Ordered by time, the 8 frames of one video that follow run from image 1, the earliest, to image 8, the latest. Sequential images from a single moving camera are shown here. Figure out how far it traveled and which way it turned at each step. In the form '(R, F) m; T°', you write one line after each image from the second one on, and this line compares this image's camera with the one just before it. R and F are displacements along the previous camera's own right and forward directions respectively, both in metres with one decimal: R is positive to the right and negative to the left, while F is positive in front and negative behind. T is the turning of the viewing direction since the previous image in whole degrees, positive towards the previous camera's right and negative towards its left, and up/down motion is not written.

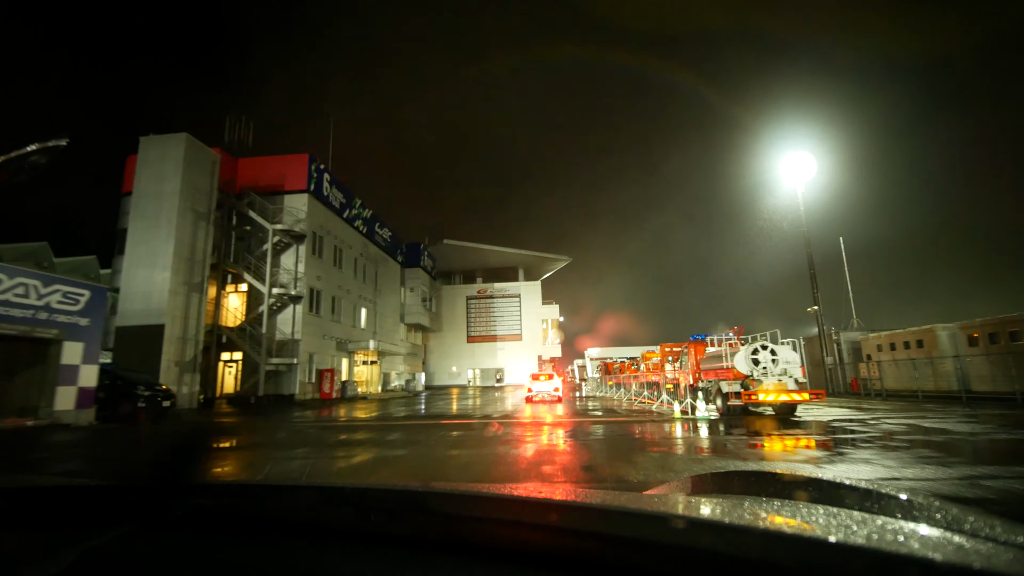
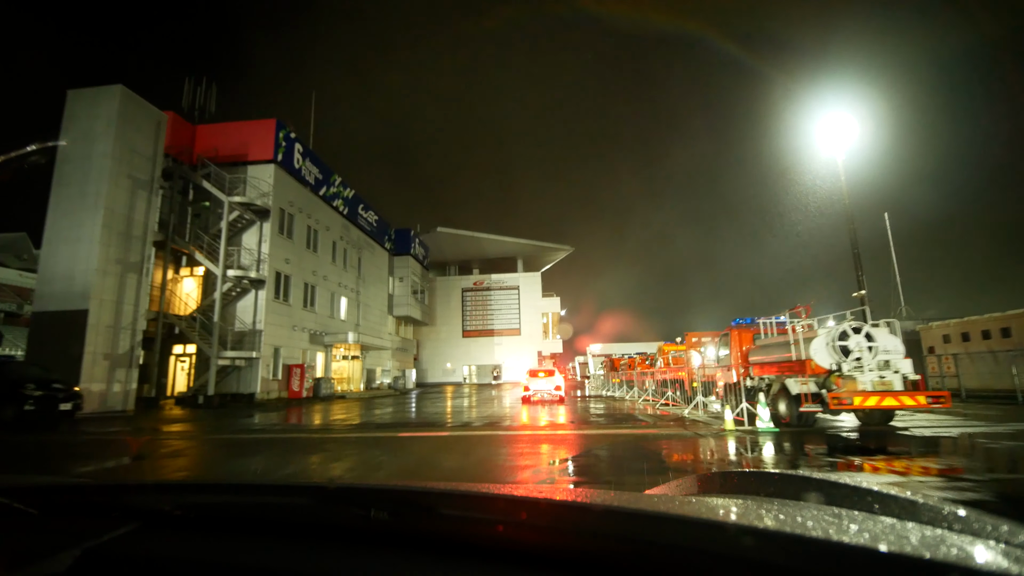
(+0.2, +3.0) m; 0°
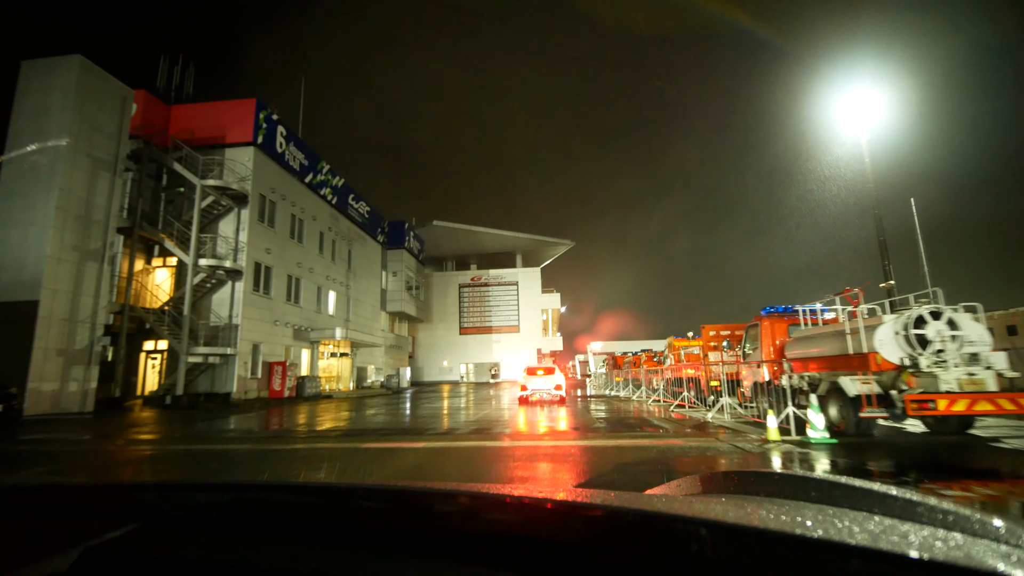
(+0.1, +1.5) m; 0°
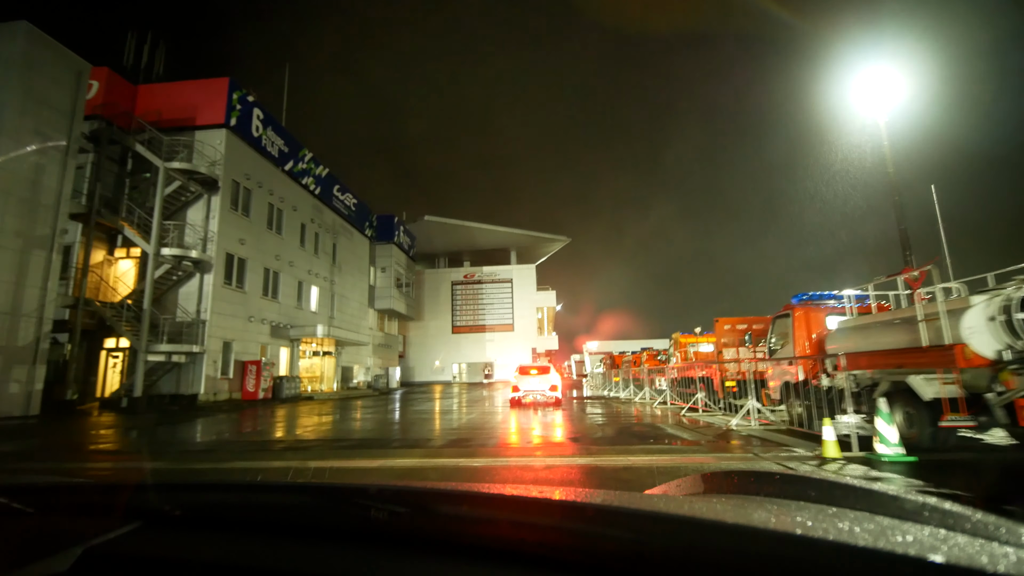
(+0.1, +1.4) m; 0°
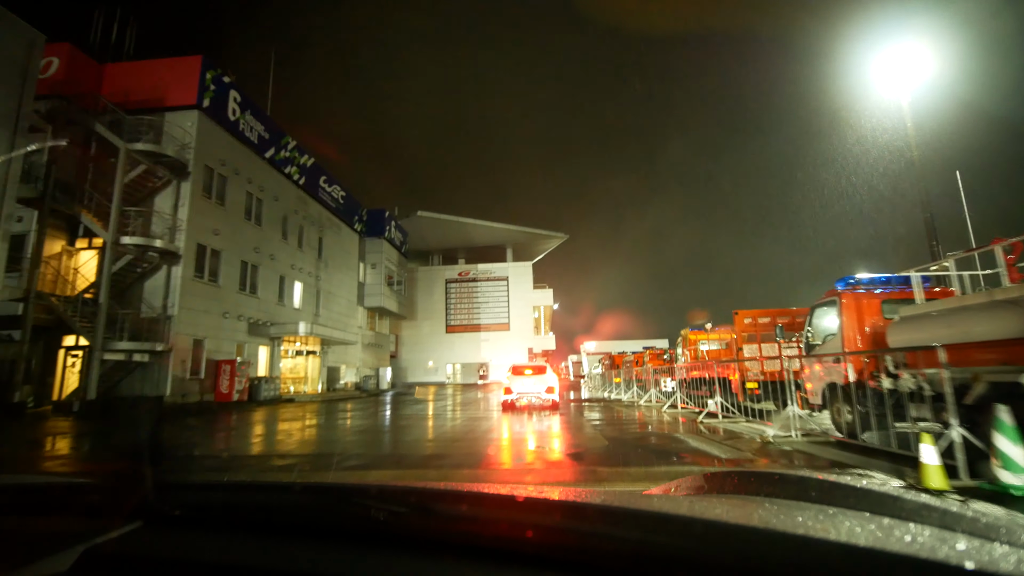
(+0.1, +1.3) m; 0°
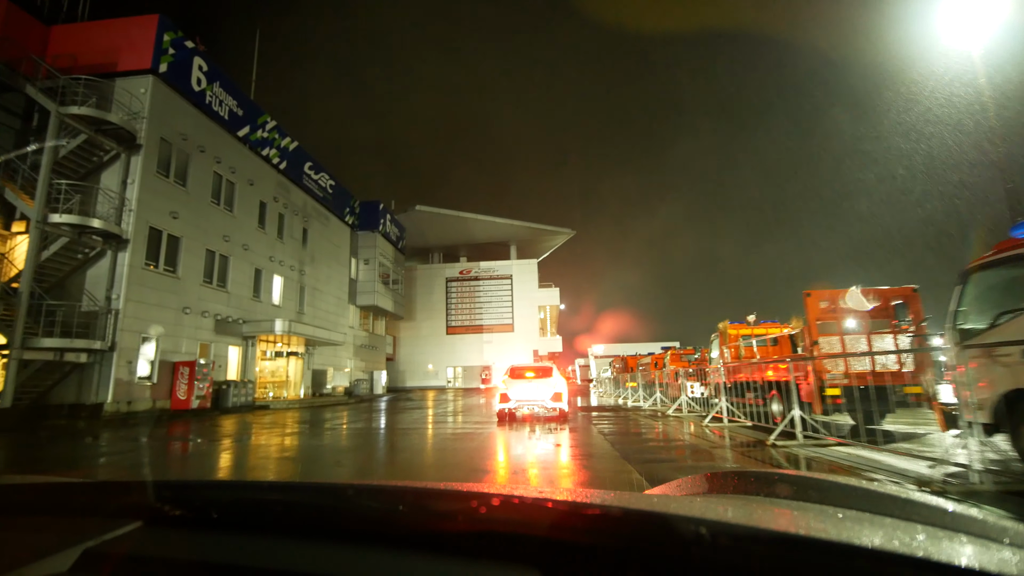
(+0.1, +2.3) m; -1°
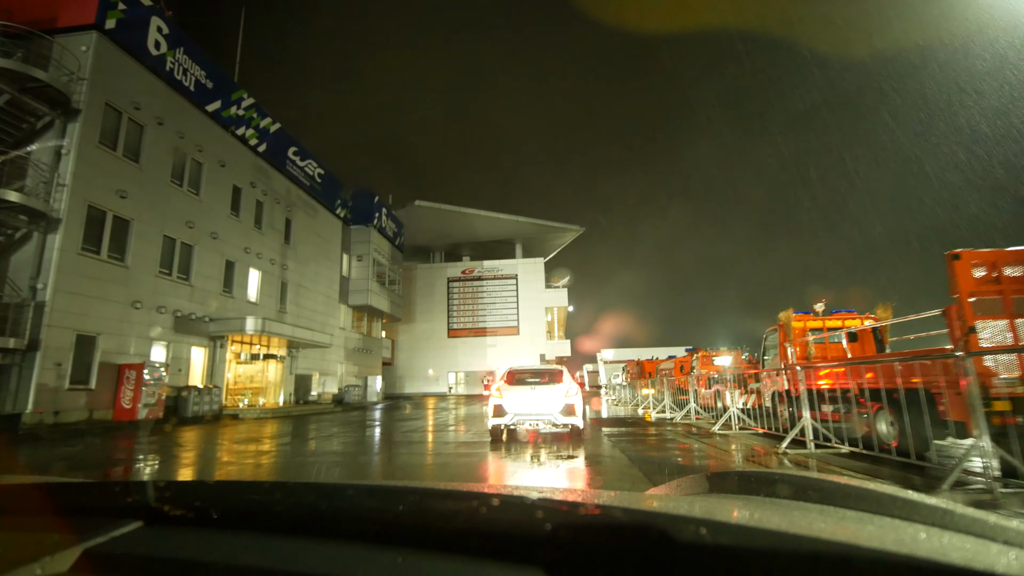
(+0.1, +2.3) m; -1°
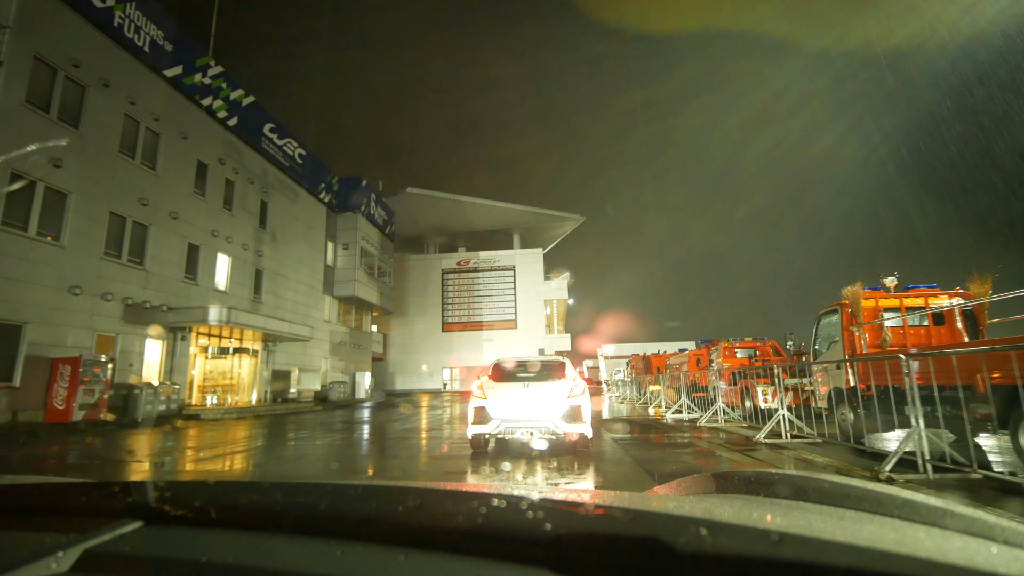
(+0.1, +1.7) m; 0°
